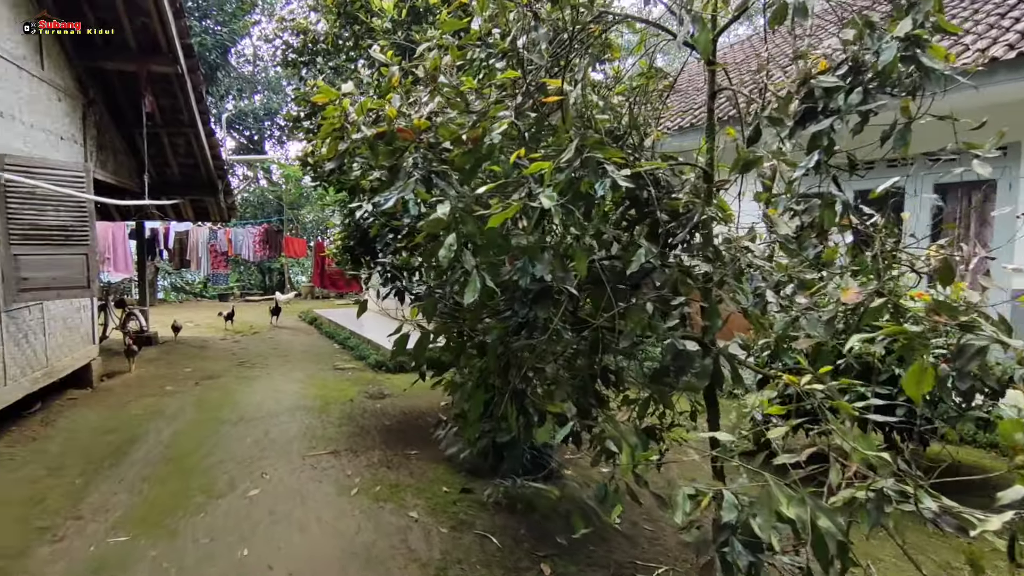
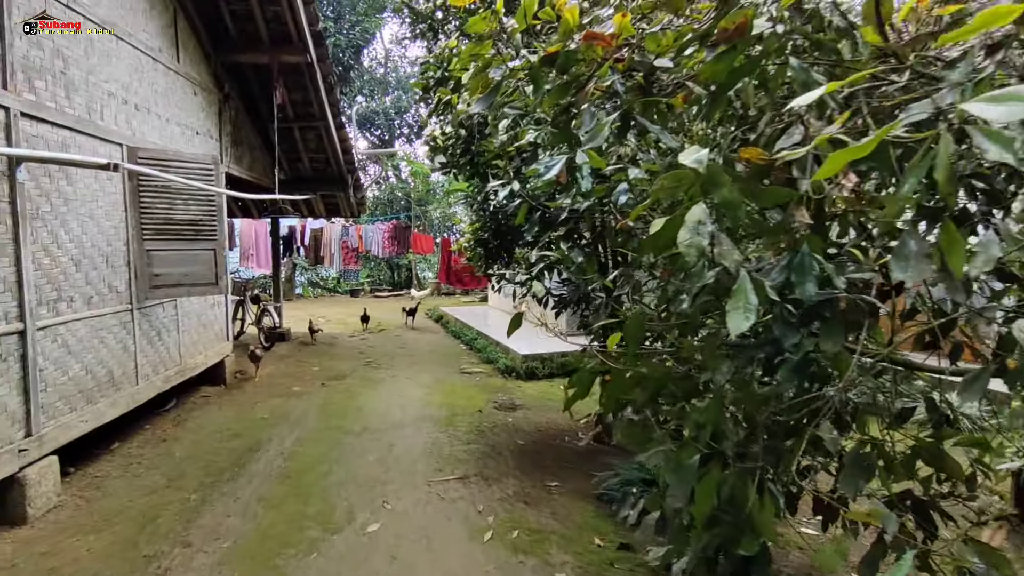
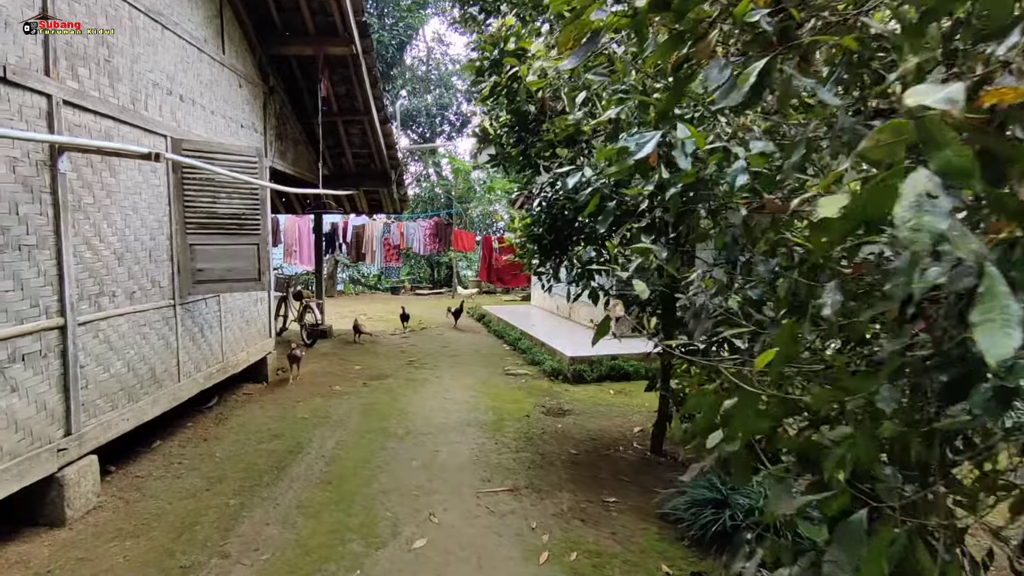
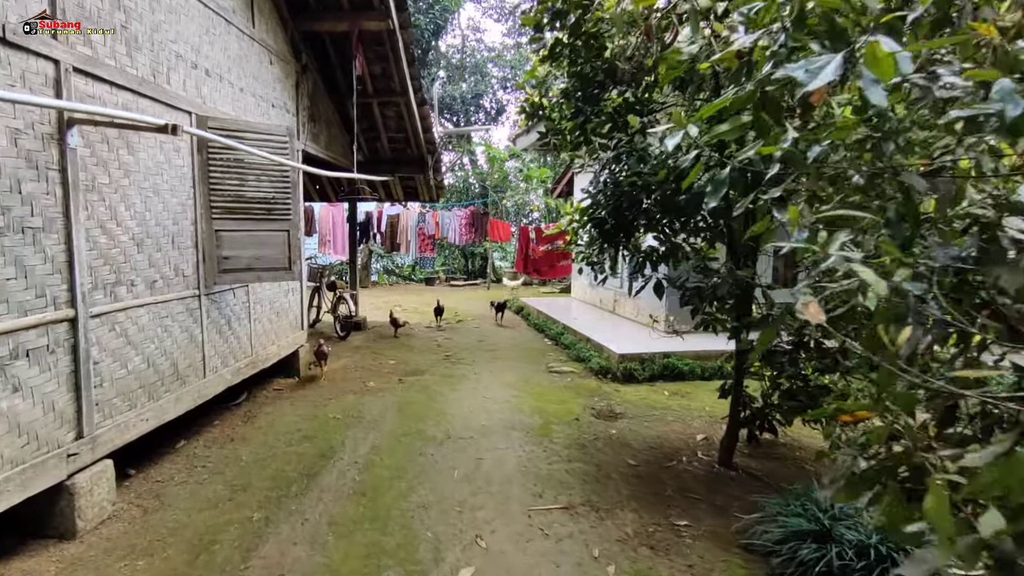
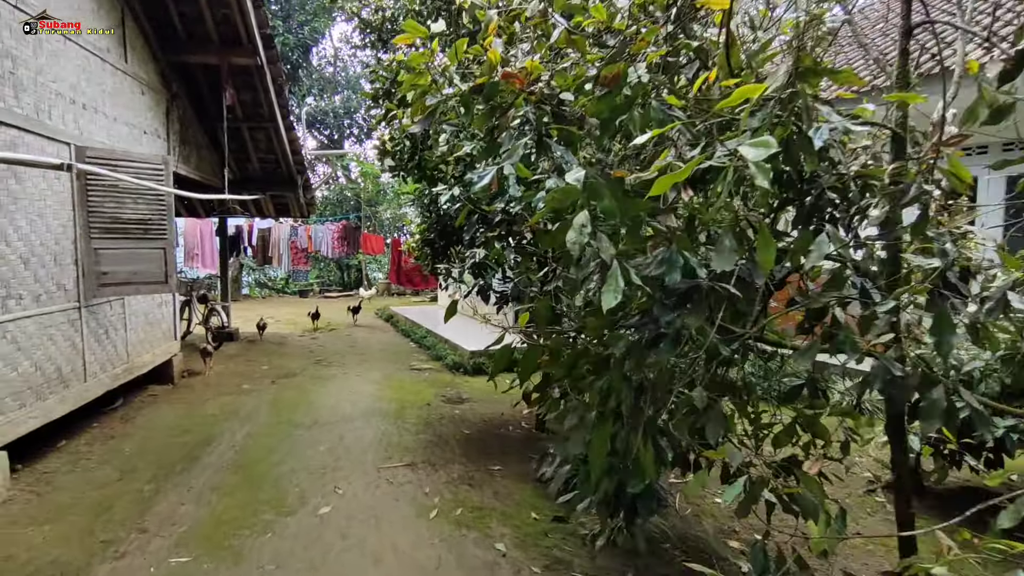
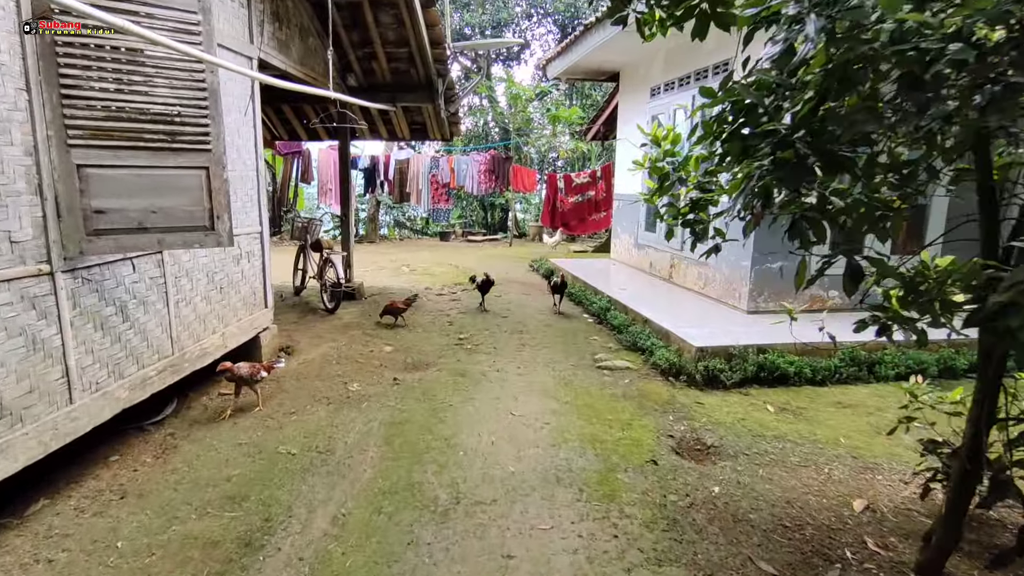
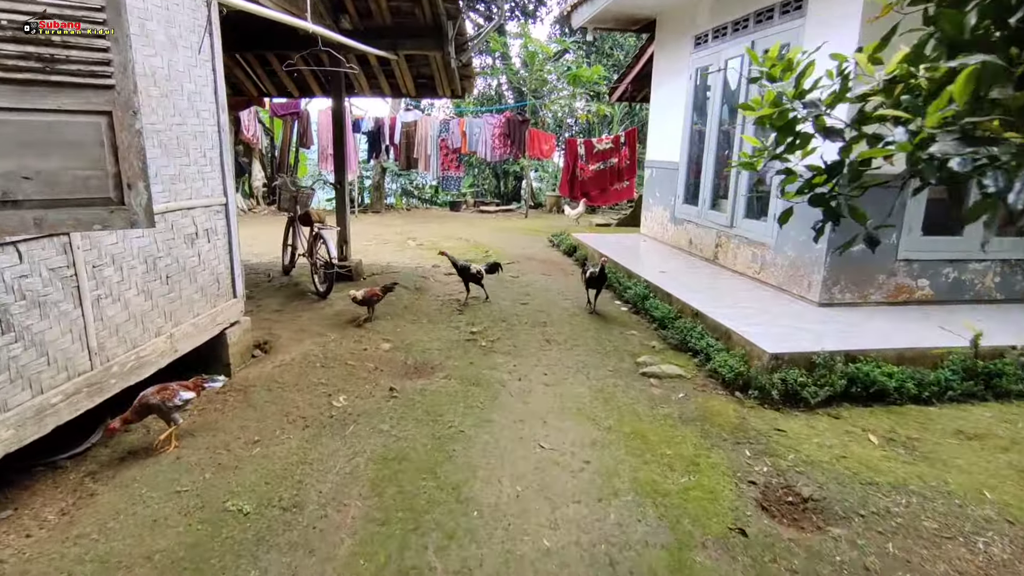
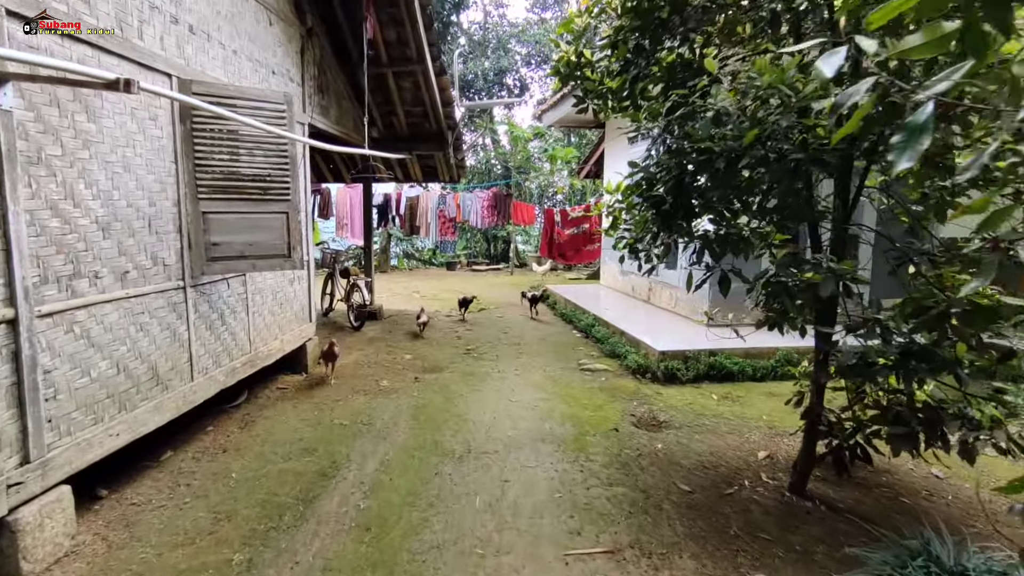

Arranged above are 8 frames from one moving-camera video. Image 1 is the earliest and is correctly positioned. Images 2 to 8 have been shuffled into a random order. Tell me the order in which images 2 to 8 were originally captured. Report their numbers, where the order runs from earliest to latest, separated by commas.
5, 2, 3, 4, 8, 6, 7
